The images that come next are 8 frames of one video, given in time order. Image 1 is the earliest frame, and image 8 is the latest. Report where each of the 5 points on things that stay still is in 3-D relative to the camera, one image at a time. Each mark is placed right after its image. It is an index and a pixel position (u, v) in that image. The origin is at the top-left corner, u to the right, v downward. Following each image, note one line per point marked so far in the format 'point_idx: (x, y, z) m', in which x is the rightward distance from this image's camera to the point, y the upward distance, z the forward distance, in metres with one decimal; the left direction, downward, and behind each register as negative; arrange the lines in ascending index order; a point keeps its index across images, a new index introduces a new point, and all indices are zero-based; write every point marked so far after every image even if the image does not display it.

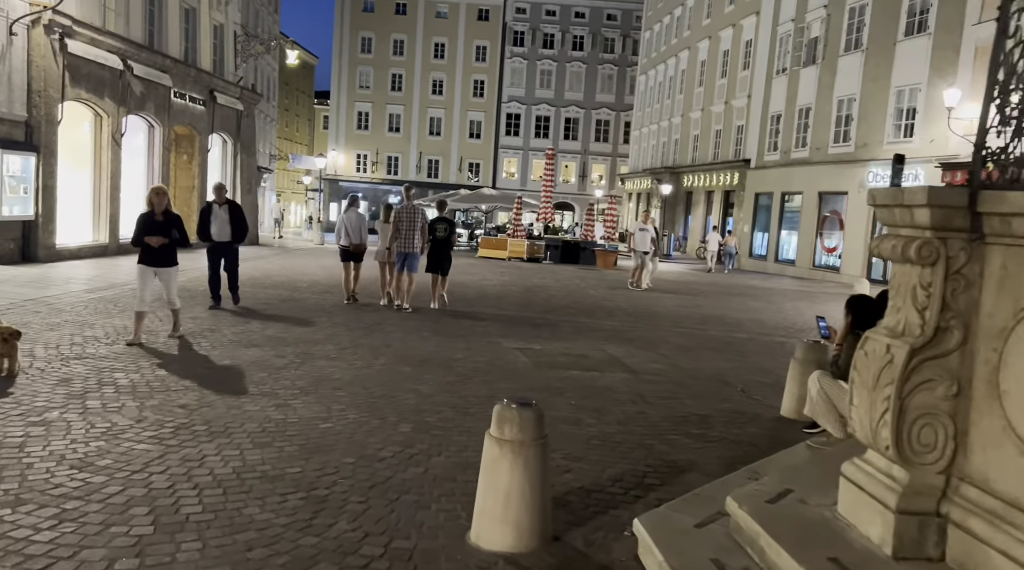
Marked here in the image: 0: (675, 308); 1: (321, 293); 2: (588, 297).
0: (+3.3, -0.5, +16.1) m
1: (-3.6, -0.1, +15.1) m
2: (+1.7, -0.2, +17.3) m
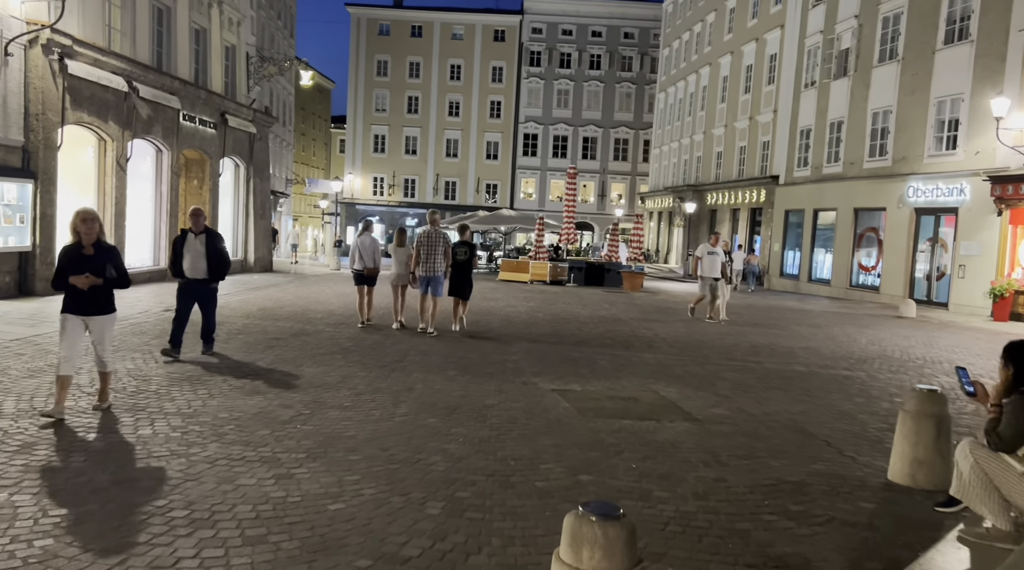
0: (+3.8, -0.9, +14.8) m
1: (-3.1, -0.7, +14.0) m
2: (+2.2, -0.8, +16.1) m
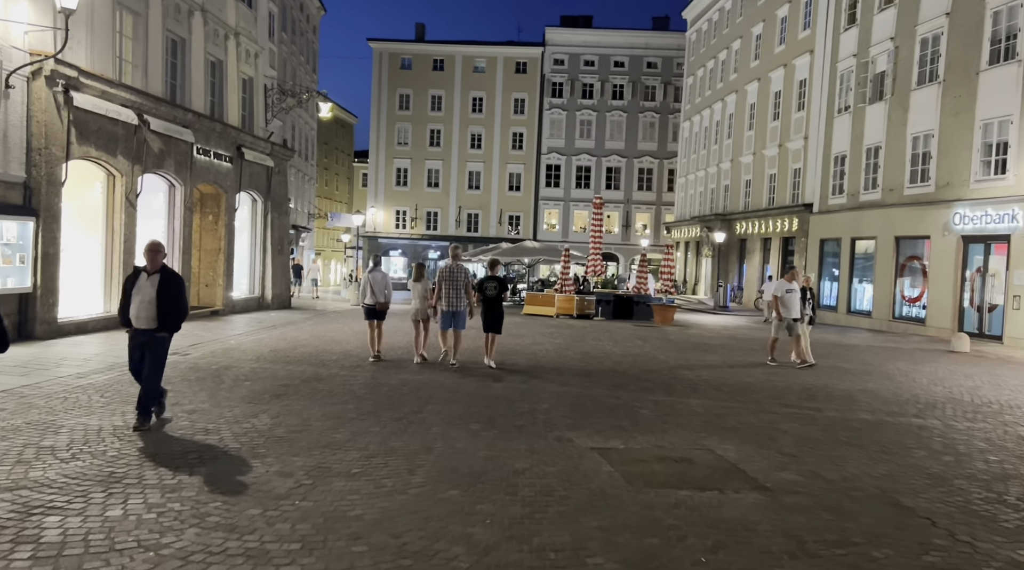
0: (+4.3, -1.6, +13.6) m
1: (-2.6, -1.3, +13.0) m
2: (+2.7, -1.5, +14.9) m
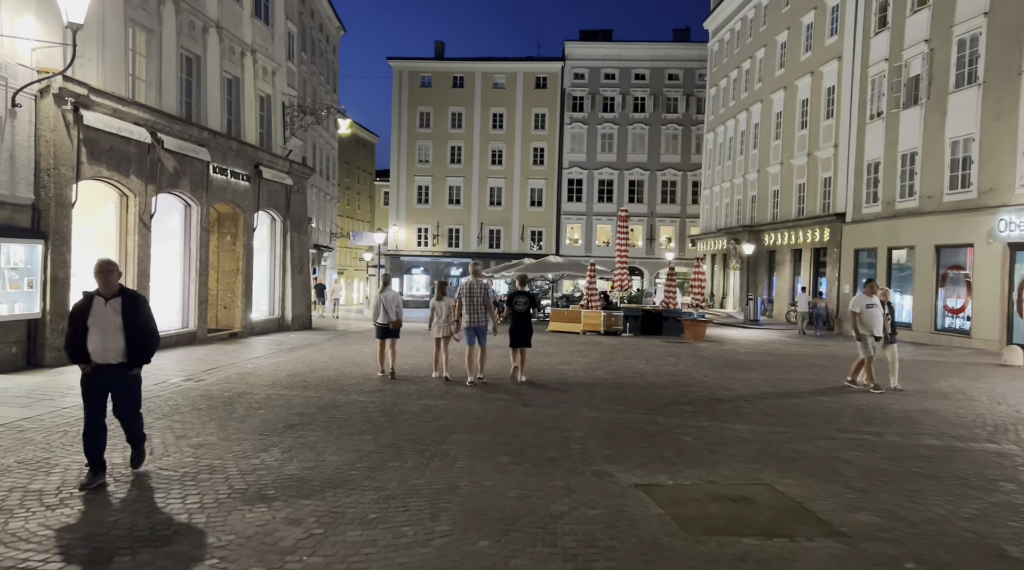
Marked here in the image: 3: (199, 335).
0: (+4.8, -1.8, +12.7) m
1: (-2.2, -1.6, +12.3) m
2: (+3.2, -1.7, +14.1) m
3: (-7.3, -1.2, +18.6) m
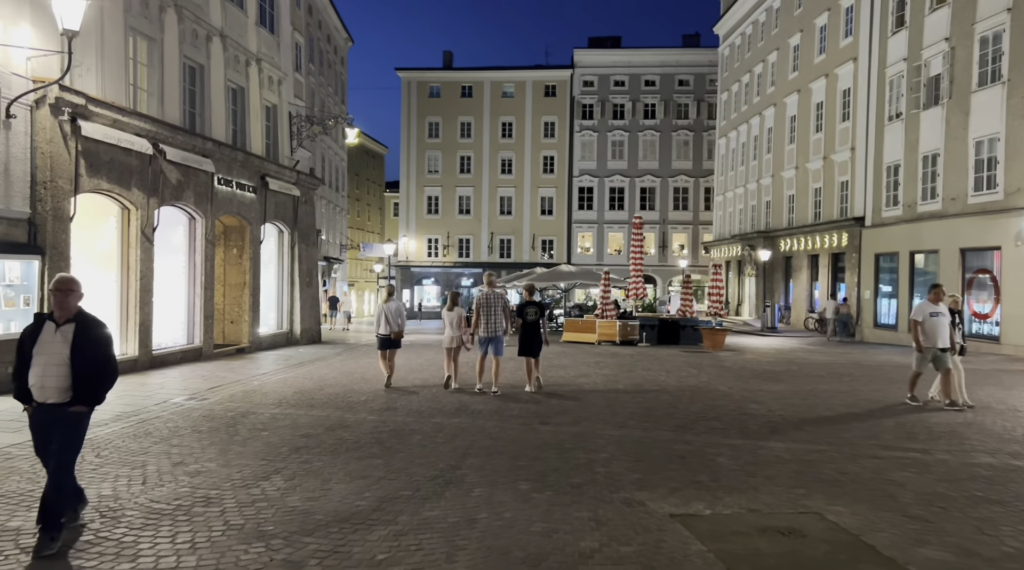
0: (+5.1, -1.9, +12.1) m
1: (-1.9, -1.8, +11.7) m
2: (+3.5, -1.9, +13.4) m
3: (-7.0, -1.5, +18.1) m
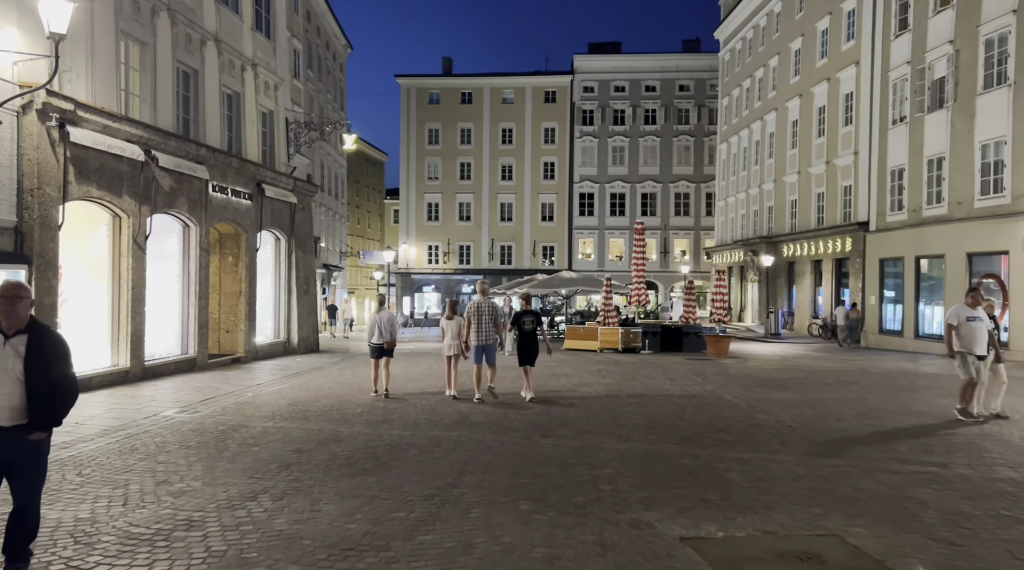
0: (+5.1, -2.0, +11.7) m
1: (-1.9, -2.0, +11.4) m
2: (+3.5, -2.0, +13.0) m
3: (-7.0, -1.7, +17.7) m
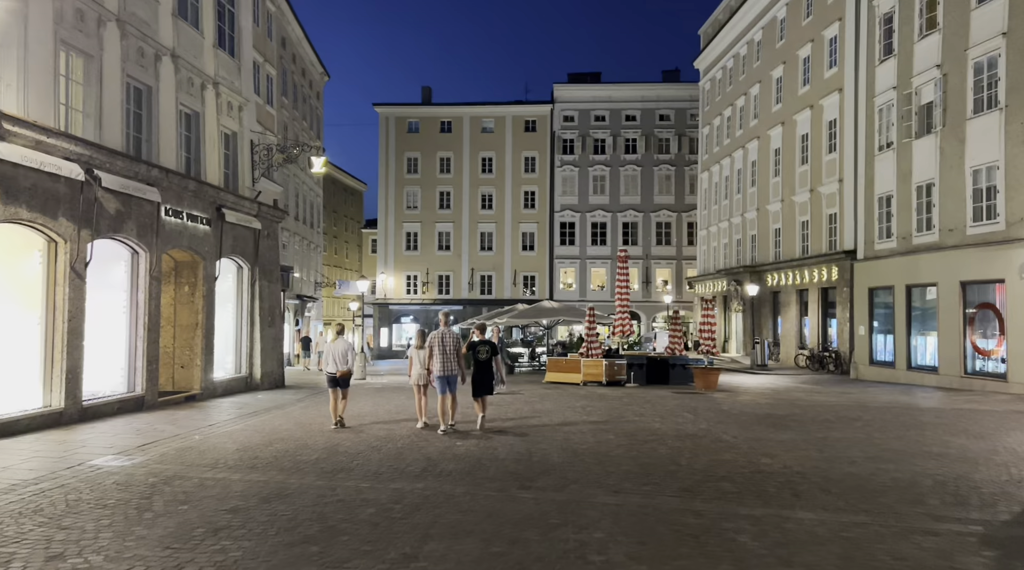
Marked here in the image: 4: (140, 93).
0: (+4.7, -2.4, +10.5) m
1: (-2.2, -2.3, +10.0) m
2: (+3.2, -2.4, +11.8) m
3: (-7.4, -2.3, +16.3) m
4: (-7.7, +4.0, +16.6) m
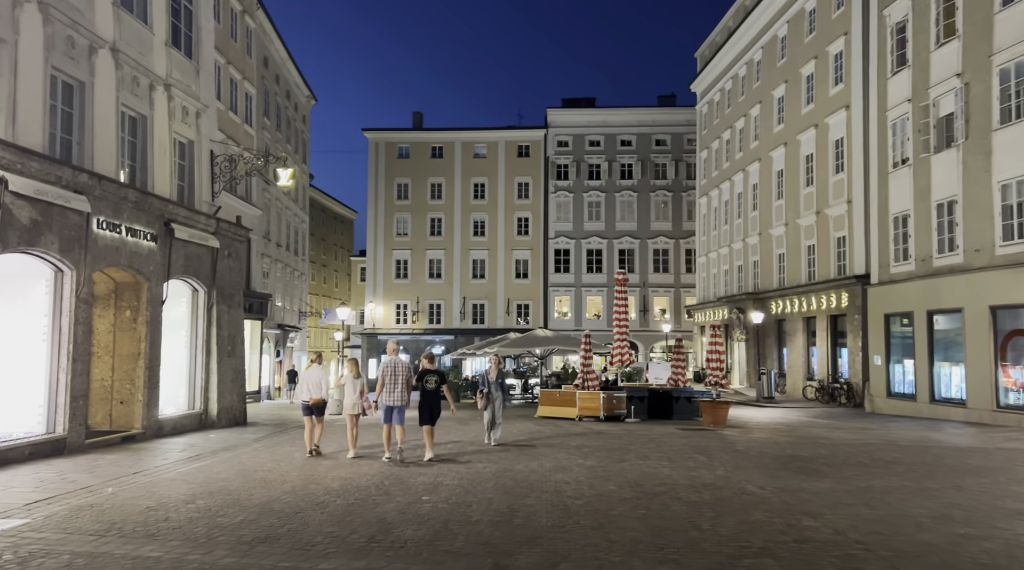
0: (+4.5, -2.5, +8.2) m
1: (-2.5, -2.5, +7.7) m
2: (+2.9, -2.6, +9.5) m
3: (-7.7, -2.7, +13.9) m
4: (-8.0, +3.6, +14.5) m
